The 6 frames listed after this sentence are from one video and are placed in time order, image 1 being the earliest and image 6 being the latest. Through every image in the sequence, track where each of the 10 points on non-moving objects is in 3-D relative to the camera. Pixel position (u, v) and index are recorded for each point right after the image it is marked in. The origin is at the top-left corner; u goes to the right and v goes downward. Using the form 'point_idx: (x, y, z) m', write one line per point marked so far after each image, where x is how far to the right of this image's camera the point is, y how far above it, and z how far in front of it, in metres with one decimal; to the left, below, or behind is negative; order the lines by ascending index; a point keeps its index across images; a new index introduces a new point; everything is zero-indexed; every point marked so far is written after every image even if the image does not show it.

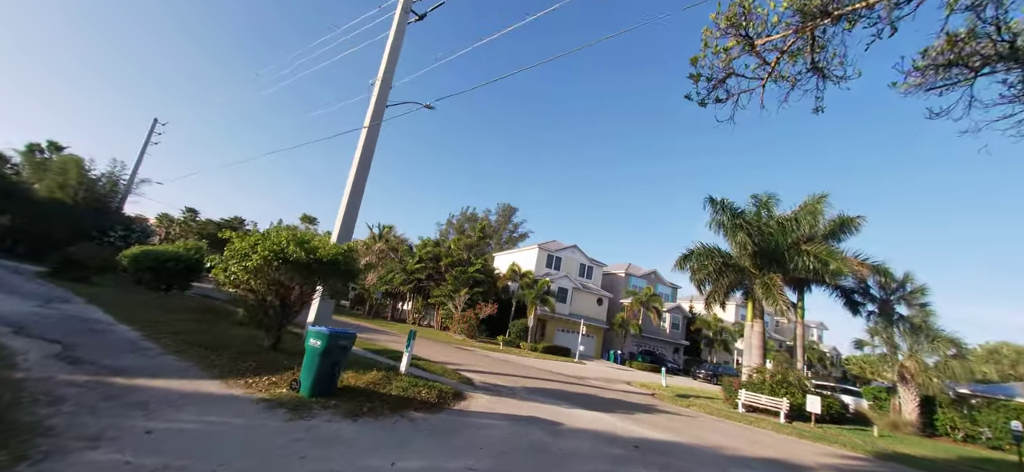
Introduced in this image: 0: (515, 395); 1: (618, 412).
0: (0.0, -4.1, +11.0) m
1: (+2.7, -4.6, +11.2) m
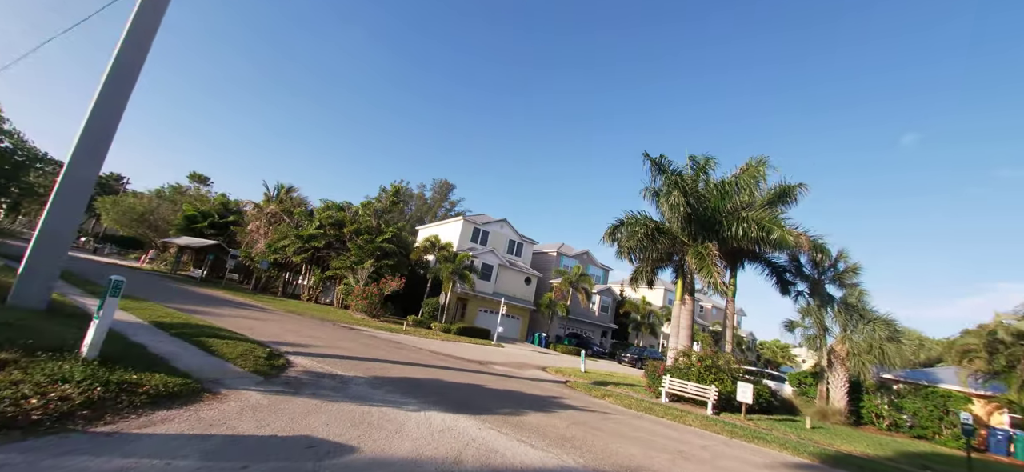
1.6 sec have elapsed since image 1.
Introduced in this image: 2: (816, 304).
0: (-3.0, -2.6, +7.1) m
1: (-0.4, -3.2, +7.6) m
2: (+13.5, -3.0, +19.0) m
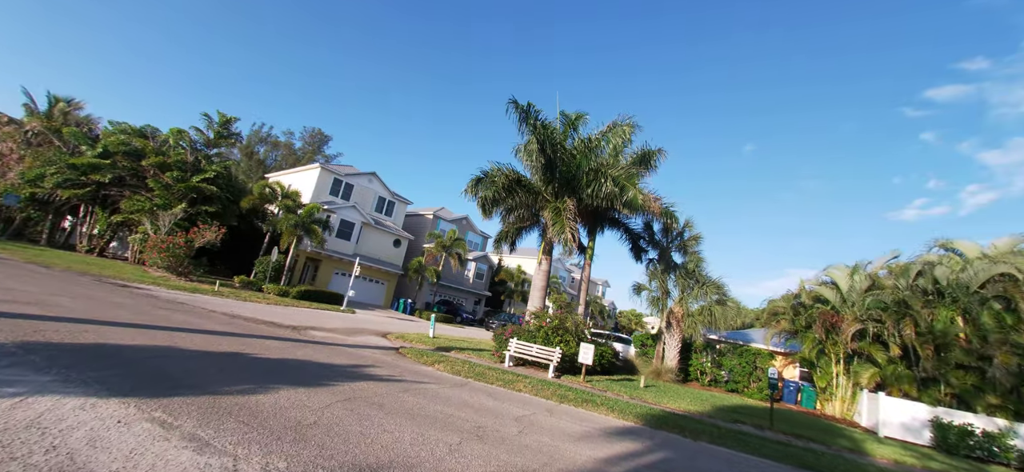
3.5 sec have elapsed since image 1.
0: (-6.0, -1.1, +3.9) m
1: (-3.7, -1.8, +5.1) m
2: (+6.9, -1.5, +19.6) m
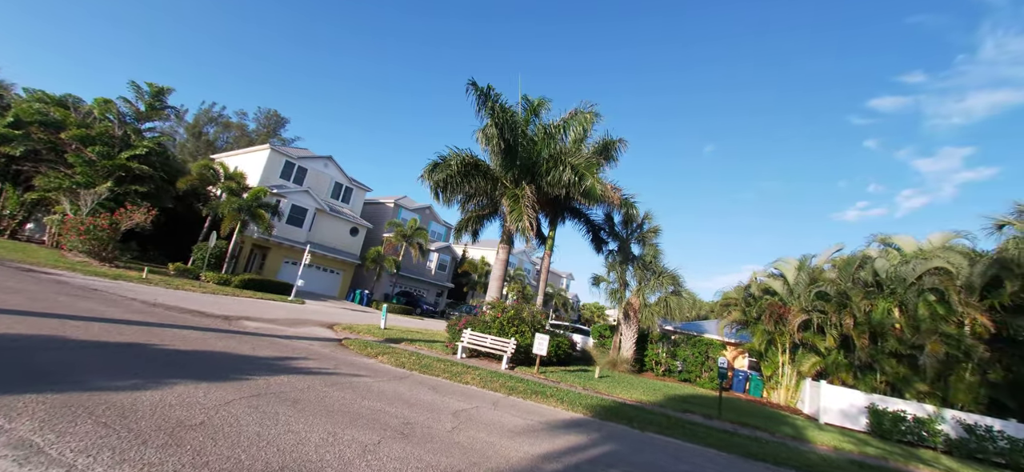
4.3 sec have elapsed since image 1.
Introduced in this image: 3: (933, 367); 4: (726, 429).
0: (-6.6, -0.8, +2.9) m
1: (-4.4, -1.5, +4.2) m
2: (+5.0, -1.1, +19.5) m
3: (+12.7, -3.9, +12.9) m
4: (+5.1, -4.6, +10.1) m
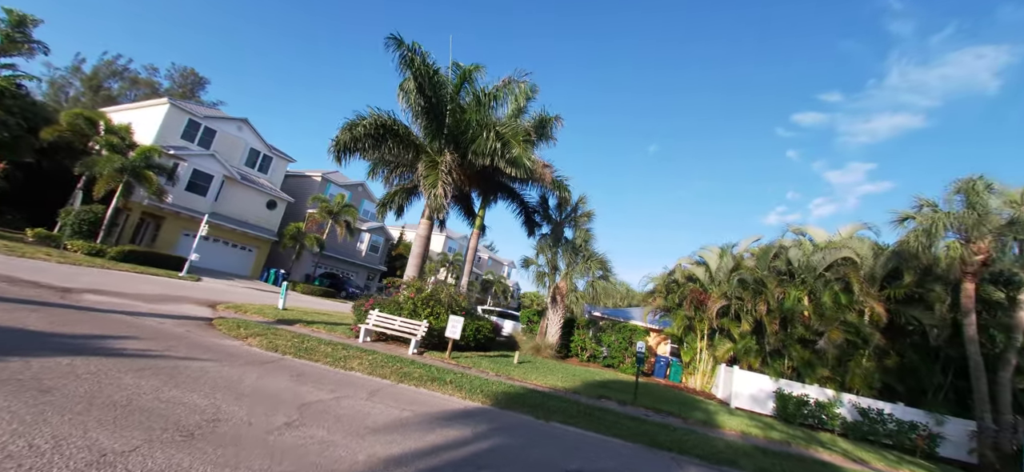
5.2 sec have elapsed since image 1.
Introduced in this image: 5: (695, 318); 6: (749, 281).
0: (-7.7, -0.1, +0.9) m
1: (-5.7, -0.8, +2.5) m
2: (+1.7, -0.3, +18.9) m
3: (+10.0, -3.6, +13.4) m
4: (+2.8, -4.1, +9.6) m
5: (+7.3, -3.3, +17.0) m
6: (+8.6, -1.6, +15.5) m
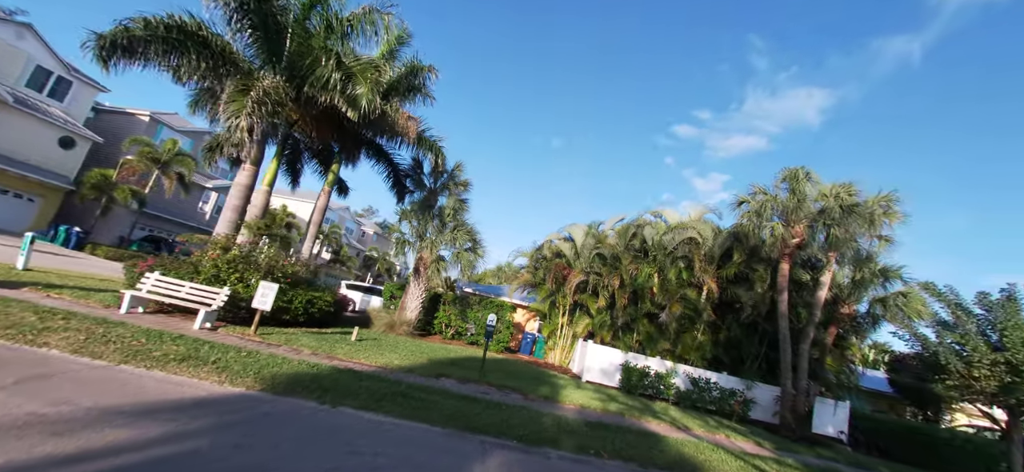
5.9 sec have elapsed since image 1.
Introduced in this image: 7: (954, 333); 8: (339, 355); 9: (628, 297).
0: (-8.7, +0.9, -2.6) m
1: (-7.2, +0.1, -0.4) m
2: (-3.9, +1.1, +17.2) m
3: (+5.3, -2.9, +14.0) m
4: (-0.8, -3.2, +8.6) m
5: (+1.8, -2.3, +16.8) m
6: (+3.5, -0.7, +15.6) m
7: (+16.8, -3.7, +16.2) m
8: (-3.9, -2.6, +9.7) m
9: (+4.1, -2.2, +14.8) m
